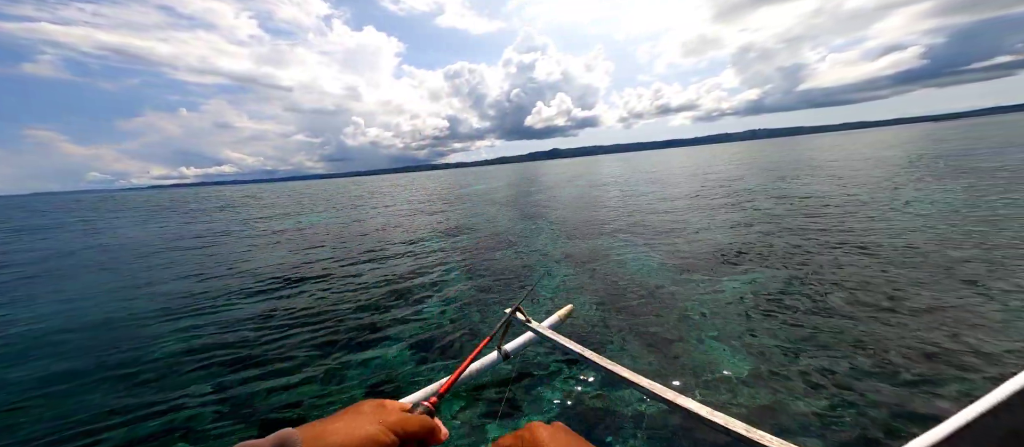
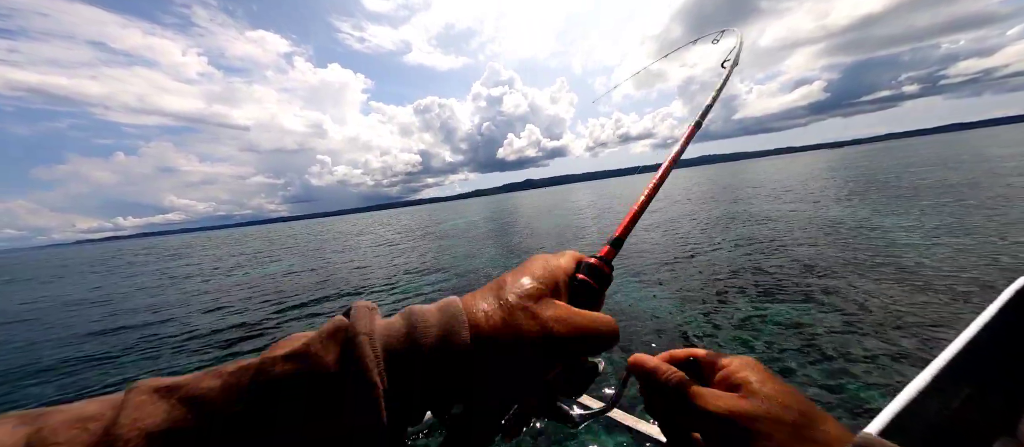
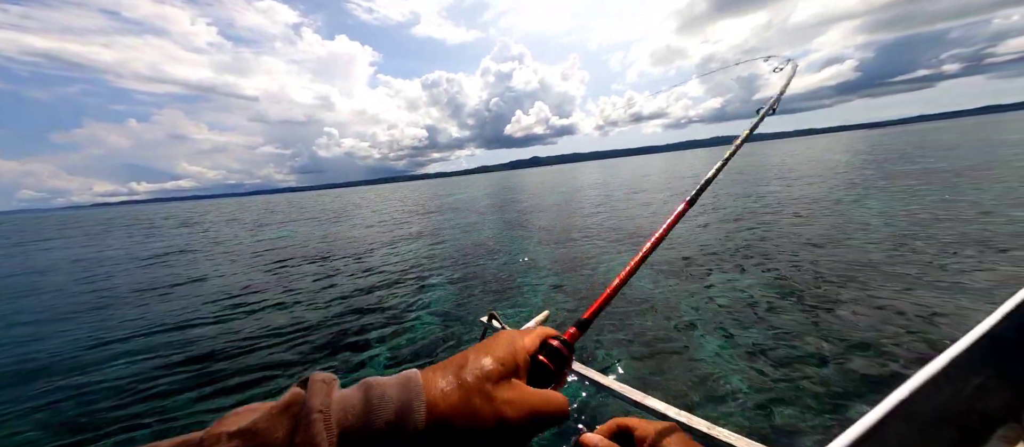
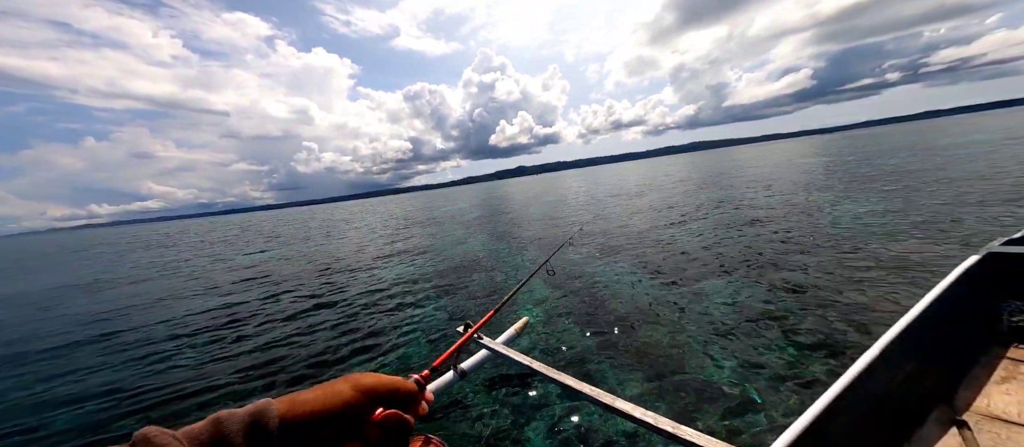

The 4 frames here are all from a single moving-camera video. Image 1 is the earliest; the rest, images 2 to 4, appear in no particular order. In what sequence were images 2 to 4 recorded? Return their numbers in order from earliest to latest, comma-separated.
3, 4, 2
